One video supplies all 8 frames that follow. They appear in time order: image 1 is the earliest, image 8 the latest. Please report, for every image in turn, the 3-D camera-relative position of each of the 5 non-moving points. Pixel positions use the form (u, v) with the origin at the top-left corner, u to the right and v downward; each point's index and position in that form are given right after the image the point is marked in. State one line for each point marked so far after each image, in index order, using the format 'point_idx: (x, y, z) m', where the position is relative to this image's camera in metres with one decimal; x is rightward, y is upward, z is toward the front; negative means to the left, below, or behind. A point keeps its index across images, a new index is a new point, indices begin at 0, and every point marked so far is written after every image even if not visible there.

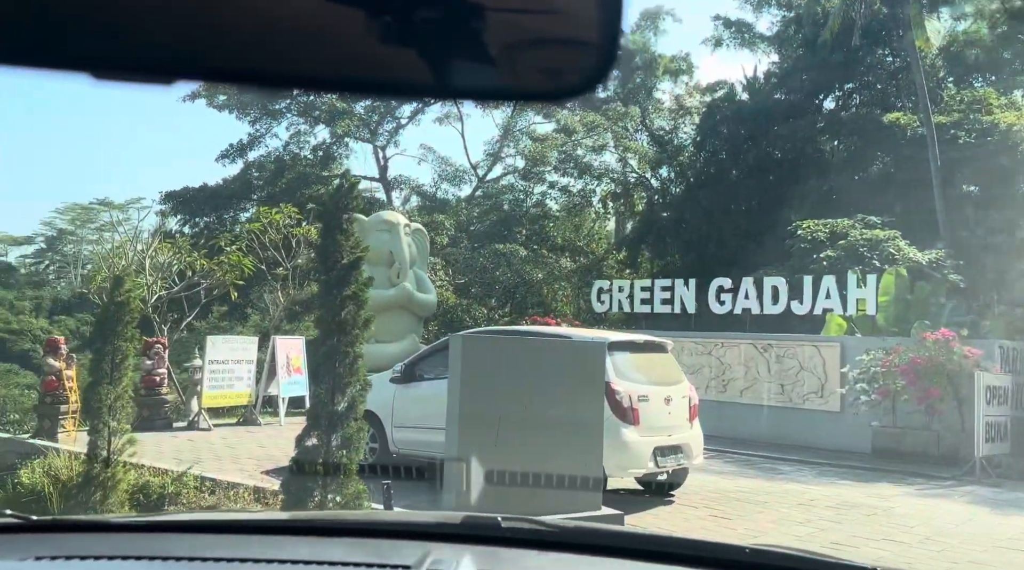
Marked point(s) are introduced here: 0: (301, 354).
0: (-2.2, -0.7, +10.4) m
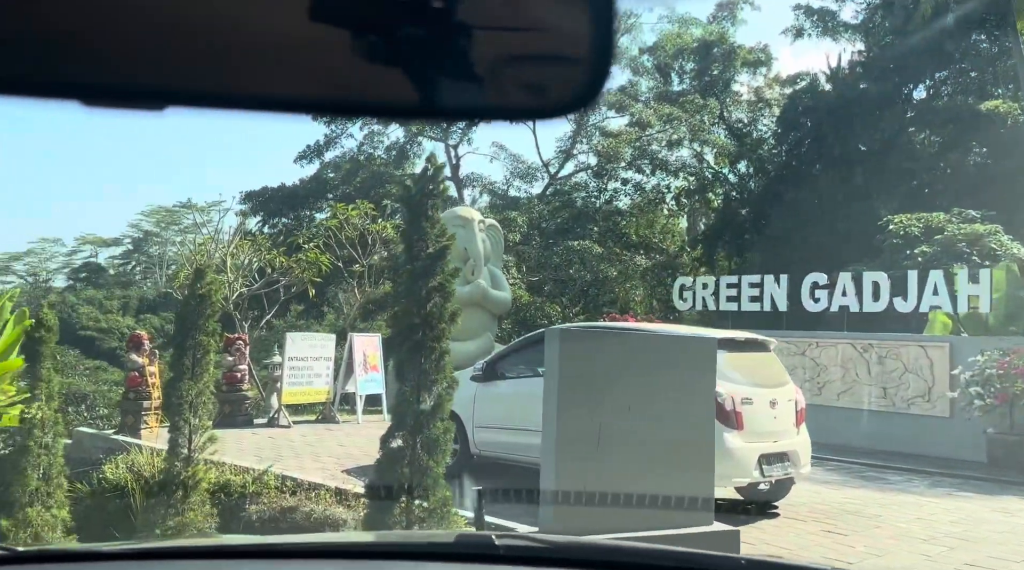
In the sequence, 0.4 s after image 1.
0: (-1.4, -0.7, +10.4) m
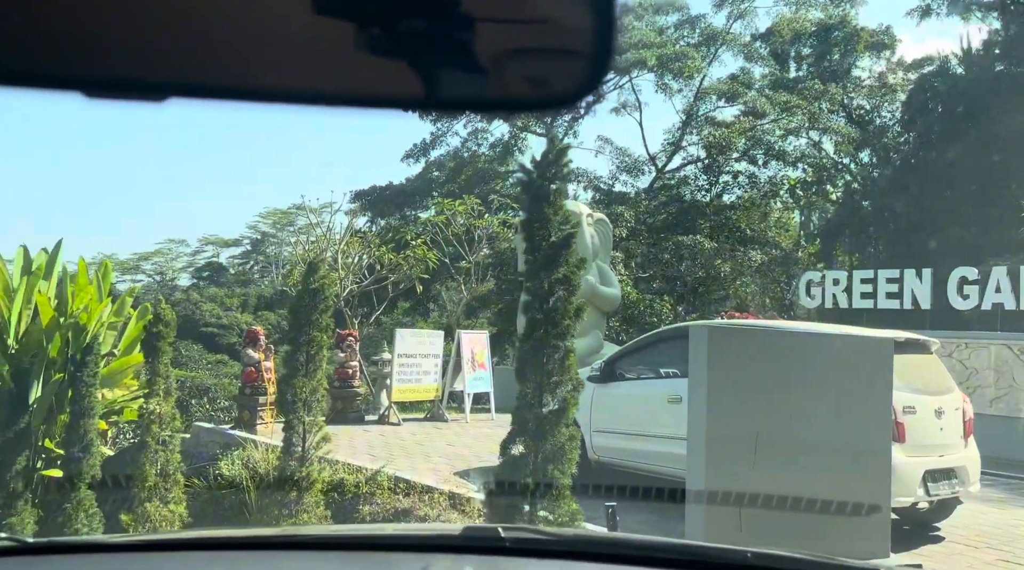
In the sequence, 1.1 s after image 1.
0: (-0.2, -0.7, +10.3) m
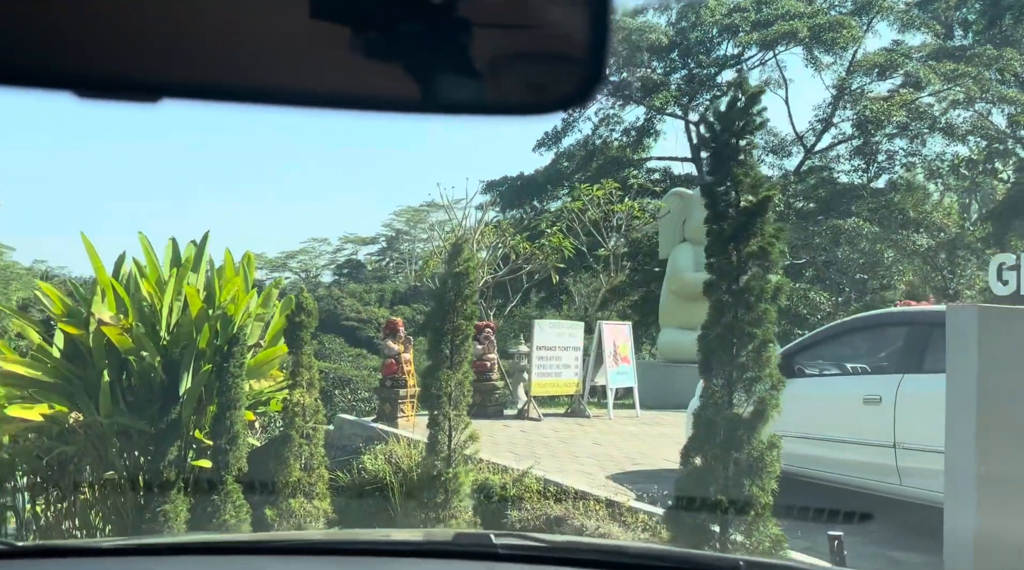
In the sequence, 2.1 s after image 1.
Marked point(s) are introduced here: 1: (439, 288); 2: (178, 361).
0: (+1.2, -0.6, +9.9) m
1: (-0.5, 0.0, +6.4) m
2: (-2.2, -0.5, +6.4) m
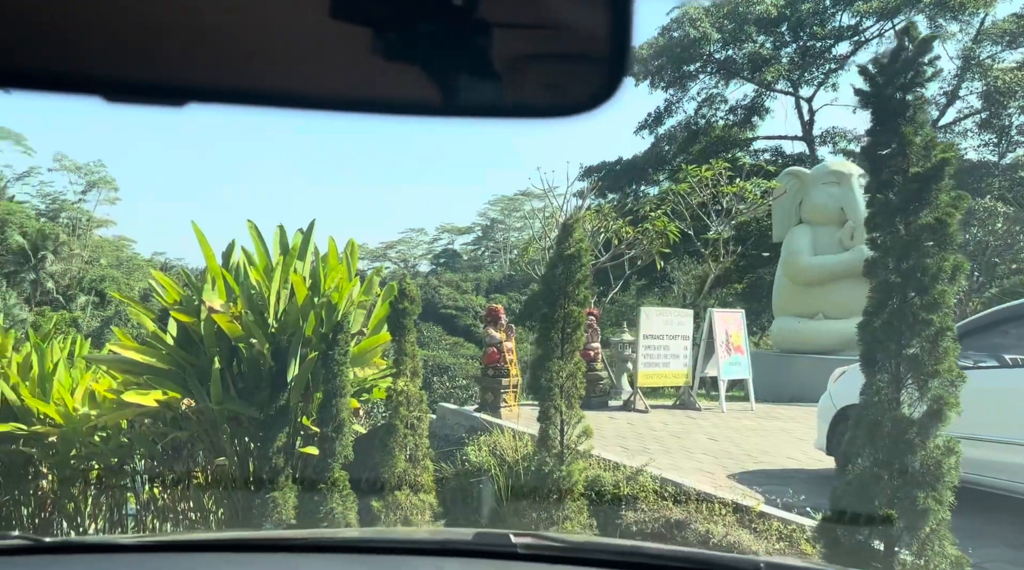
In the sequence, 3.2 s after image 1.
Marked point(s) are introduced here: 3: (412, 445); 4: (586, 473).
0: (+2.2, -0.4, +9.6) m
1: (+0.2, +0.1, +6.2) m
2: (-1.5, -0.4, +6.4) m
3: (-0.7, -1.0, +6.3) m
4: (+0.4, -1.2, +6.1) m
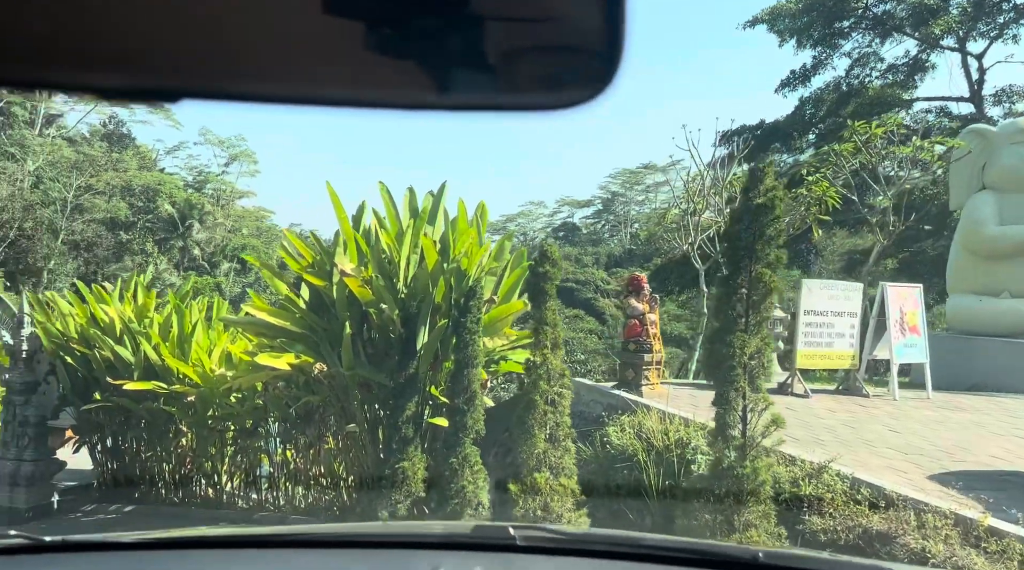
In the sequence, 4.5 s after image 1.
0: (+3.5, -0.2, +8.8) m
1: (+1.0, +0.3, +5.7) m
2: (-0.6, -0.2, +6.1) m
3: (+0.2, -0.8, +6.0) m
4: (+1.2, -1.0, +5.6) m
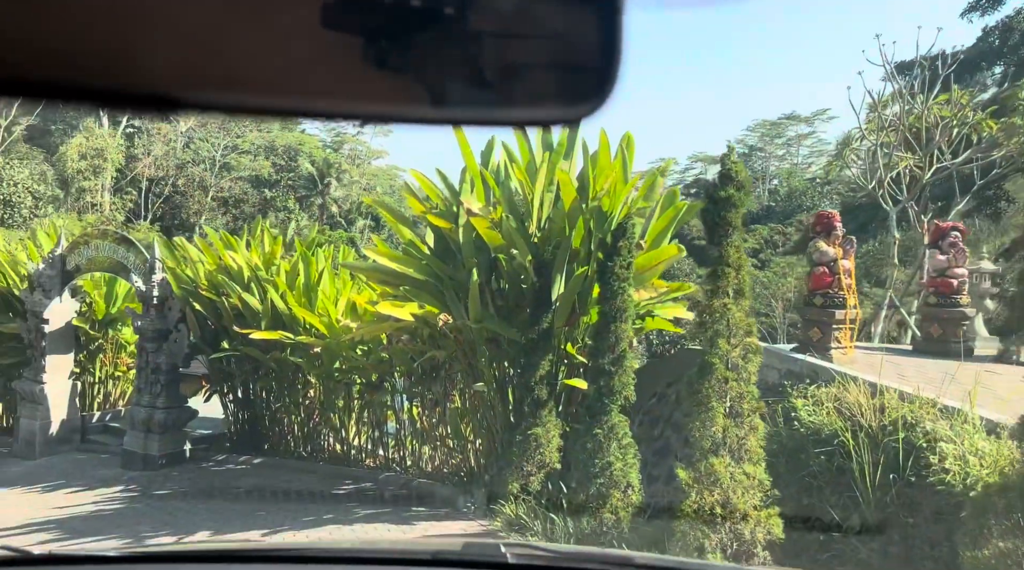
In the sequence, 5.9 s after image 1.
0: (+4.6, +0.2, +7.6) m
1: (+1.8, +0.5, +4.8) m
2: (+0.2, +0.1, +5.4) m
3: (+1.0, -0.5, +5.2) m
4: (+1.9, -0.7, +4.8) m
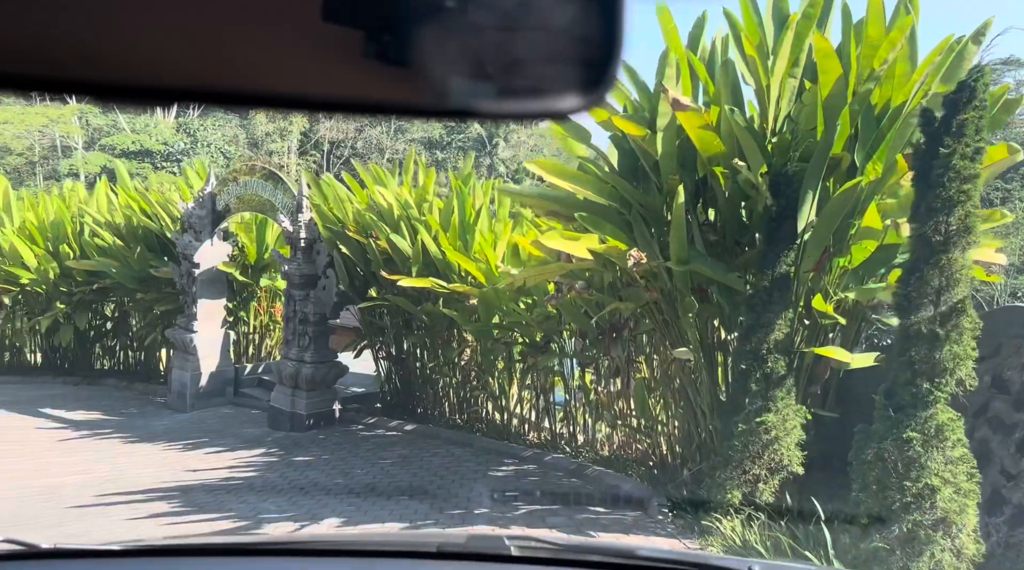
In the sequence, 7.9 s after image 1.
0: (+5.8, +0.4, +5.4) m
1: (+2.6, +0.7, +3.1) m
2: (+1.1, +0.4, +4.0) m
3: (+1.8, -0.3, +3.7) m
4: (+2.7, -0.5, +3.1) m
